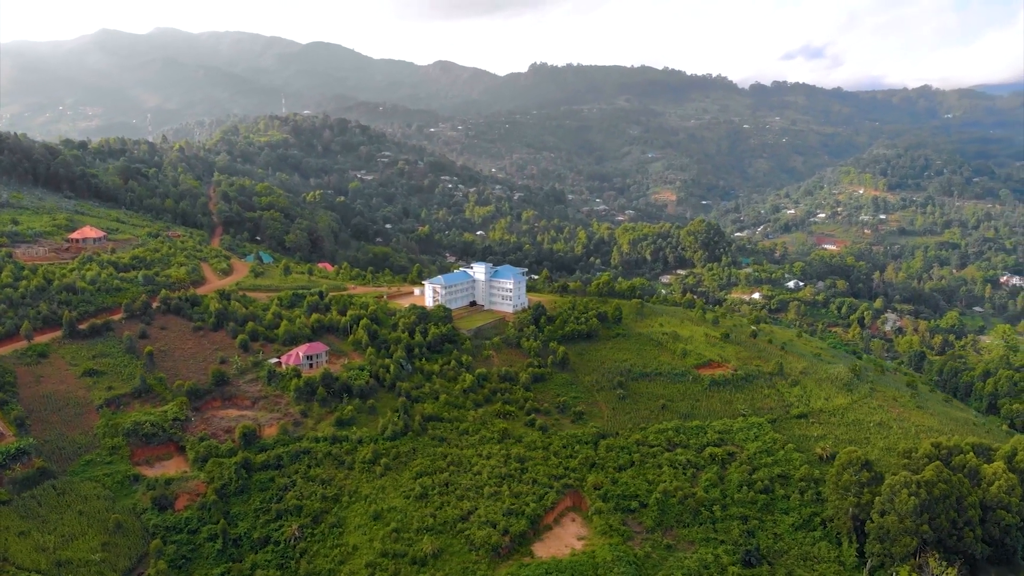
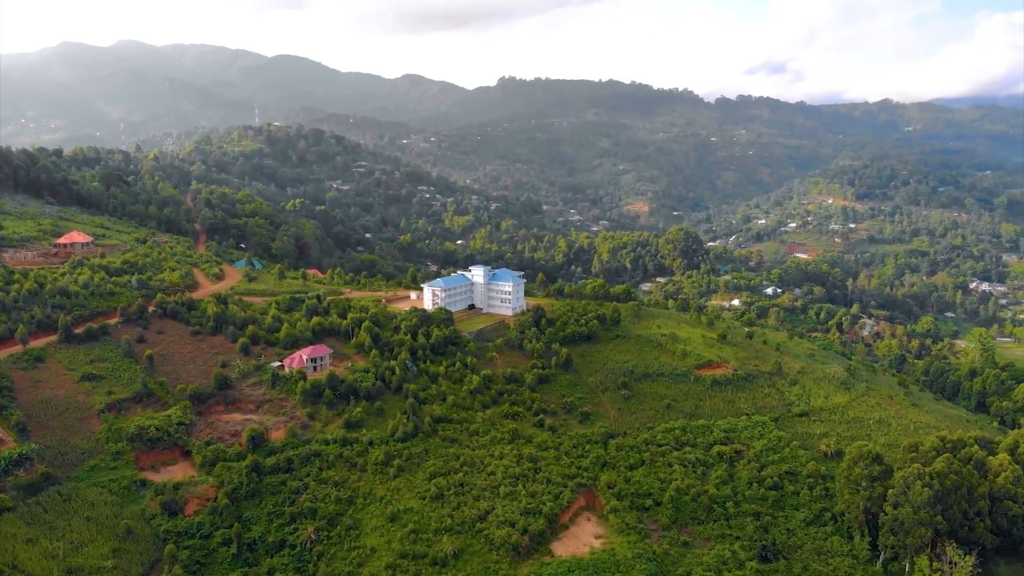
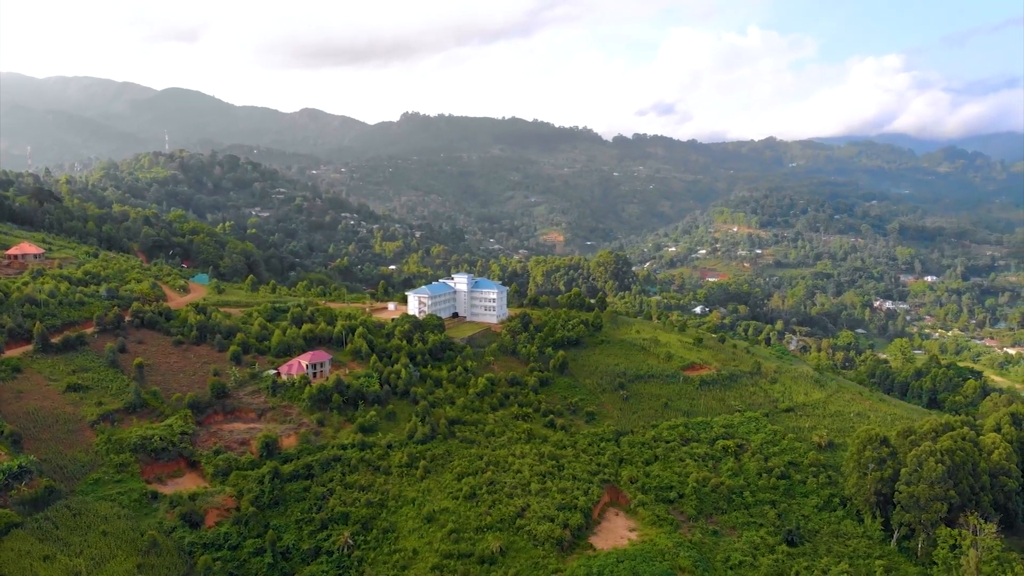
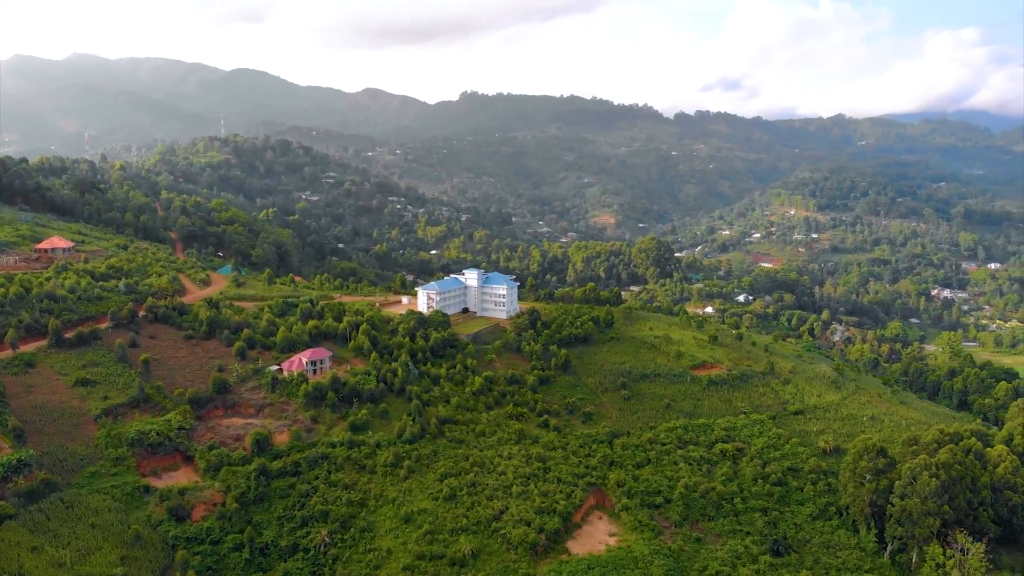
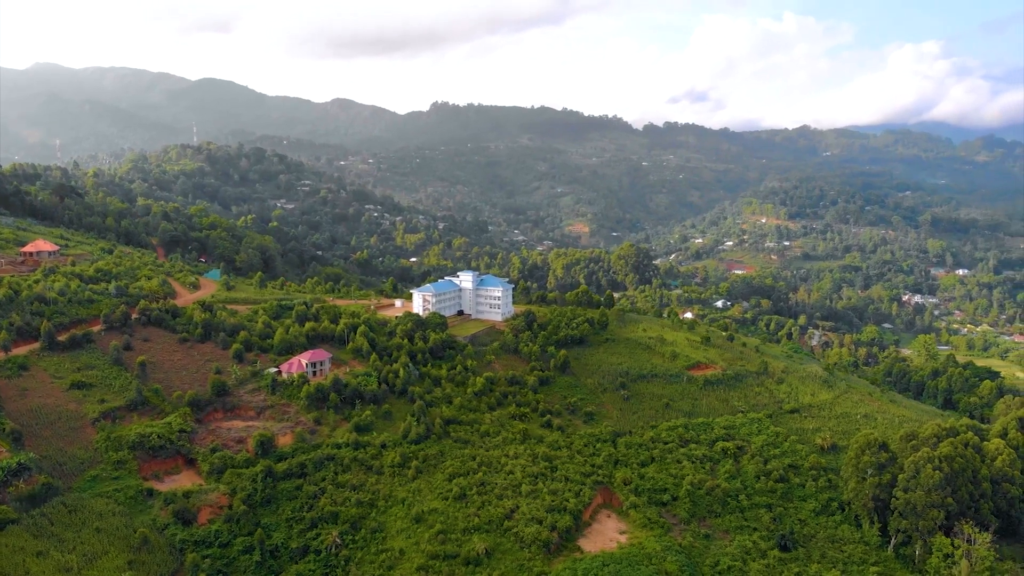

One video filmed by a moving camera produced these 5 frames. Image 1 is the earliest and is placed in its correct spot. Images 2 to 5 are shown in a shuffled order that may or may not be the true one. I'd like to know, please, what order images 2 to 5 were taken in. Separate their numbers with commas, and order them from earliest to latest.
2, 4, 5, 3
